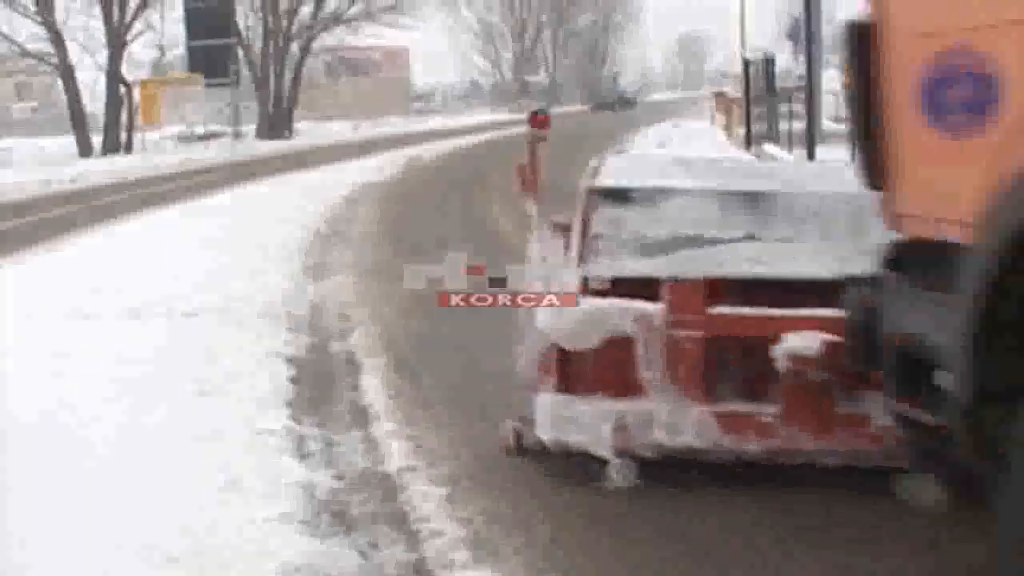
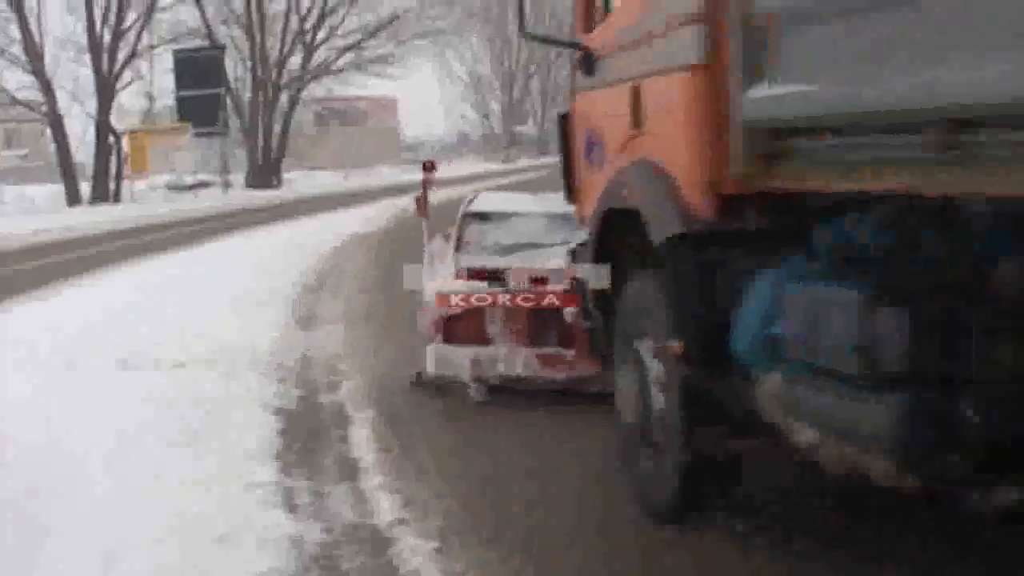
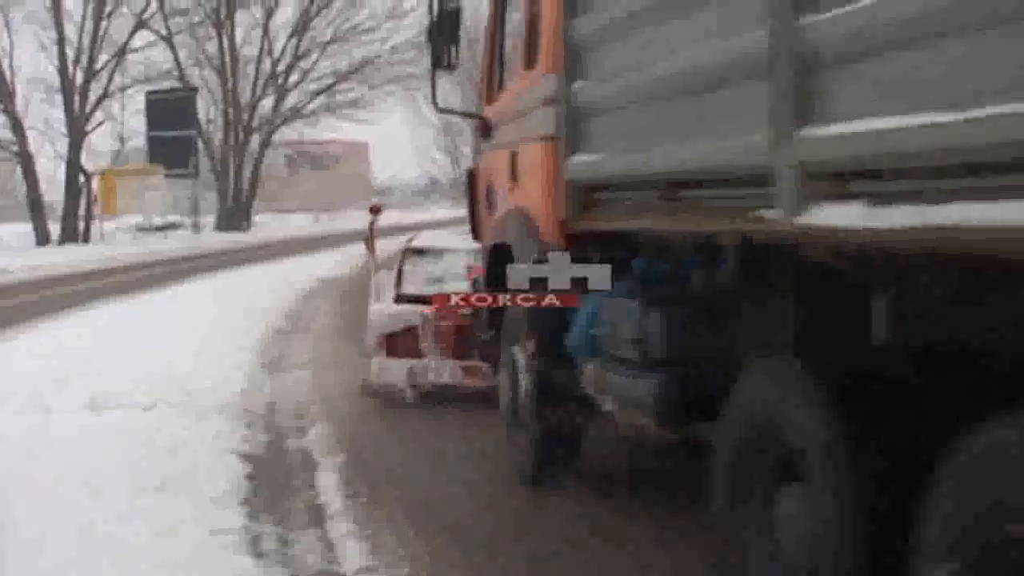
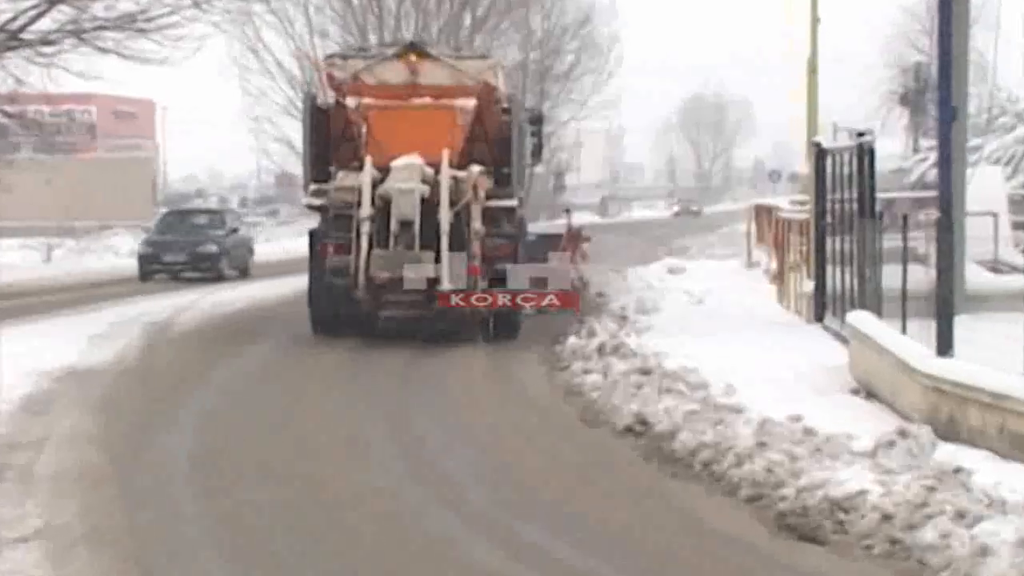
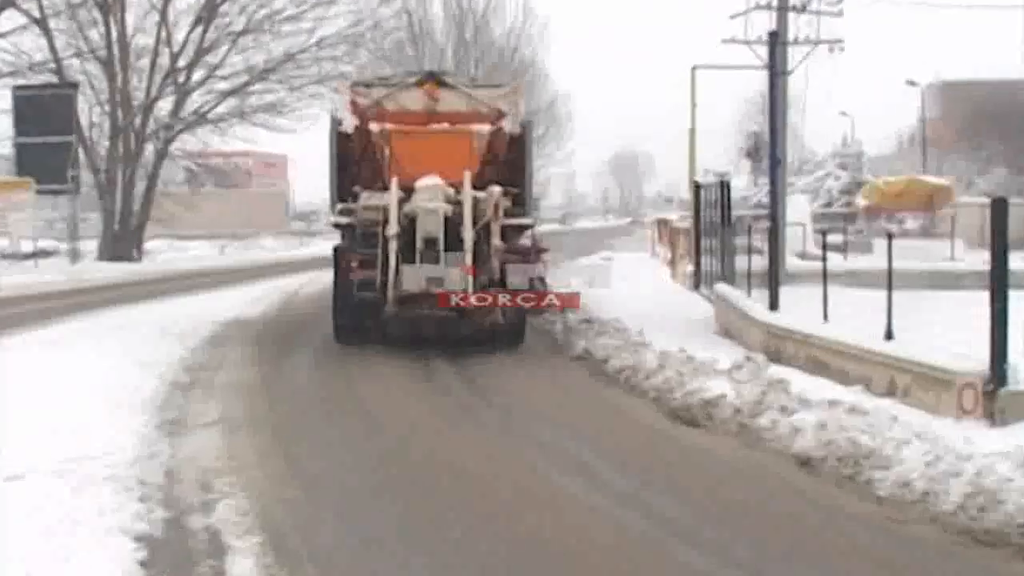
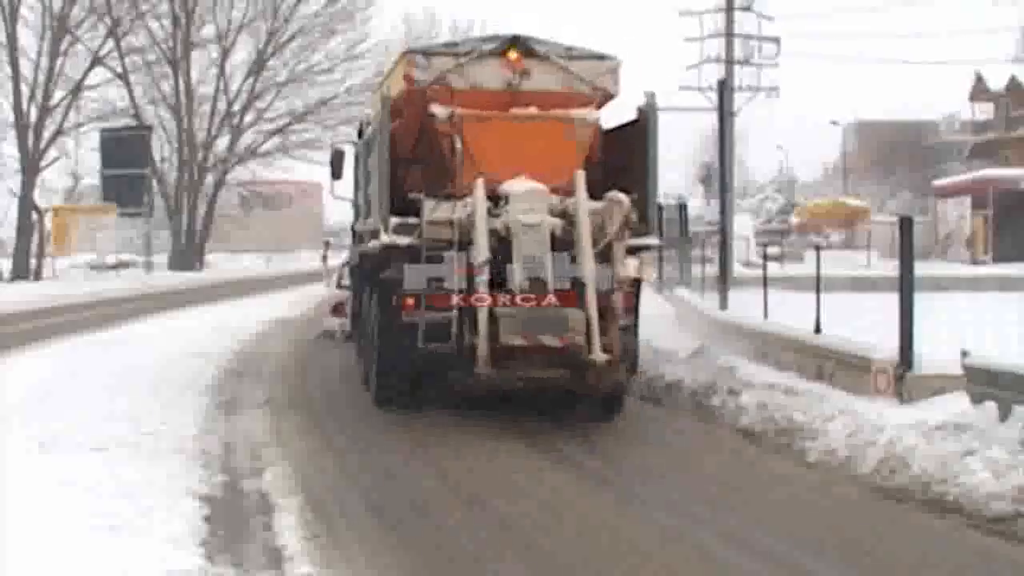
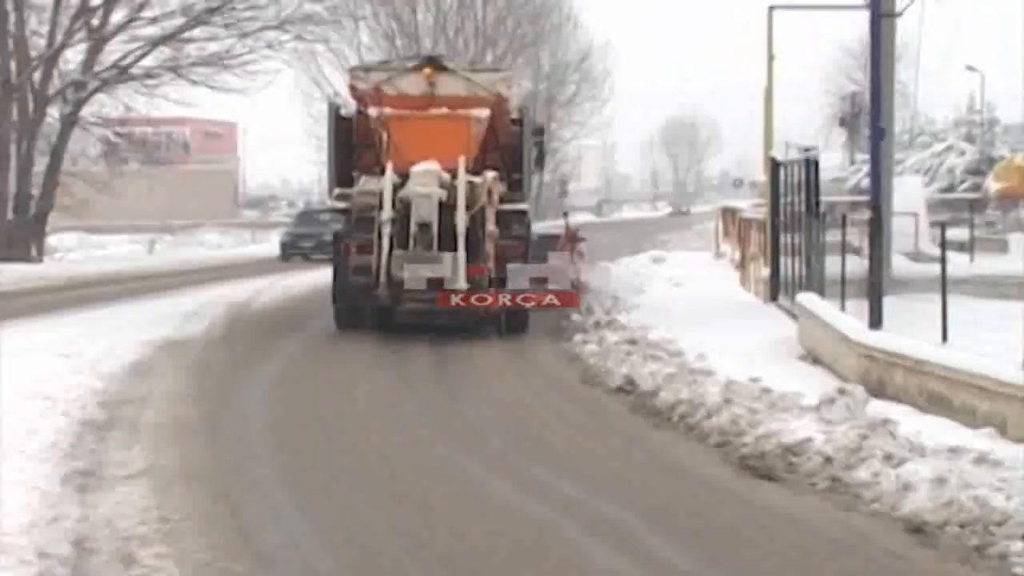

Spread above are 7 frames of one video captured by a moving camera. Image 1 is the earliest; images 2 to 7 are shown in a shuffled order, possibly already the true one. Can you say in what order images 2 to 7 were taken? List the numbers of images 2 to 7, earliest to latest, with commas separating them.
2, 3, 6, 5, 7, 4
